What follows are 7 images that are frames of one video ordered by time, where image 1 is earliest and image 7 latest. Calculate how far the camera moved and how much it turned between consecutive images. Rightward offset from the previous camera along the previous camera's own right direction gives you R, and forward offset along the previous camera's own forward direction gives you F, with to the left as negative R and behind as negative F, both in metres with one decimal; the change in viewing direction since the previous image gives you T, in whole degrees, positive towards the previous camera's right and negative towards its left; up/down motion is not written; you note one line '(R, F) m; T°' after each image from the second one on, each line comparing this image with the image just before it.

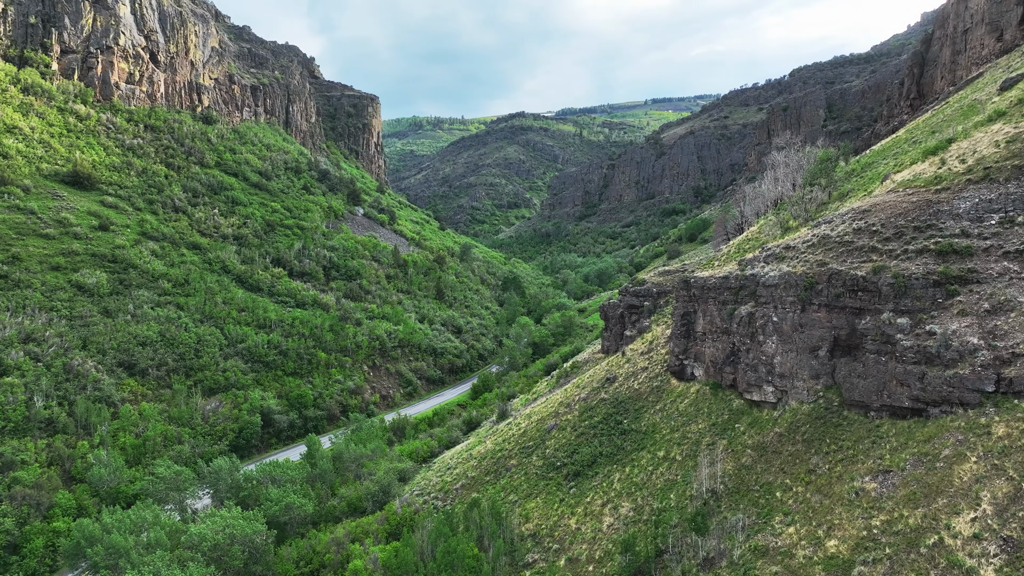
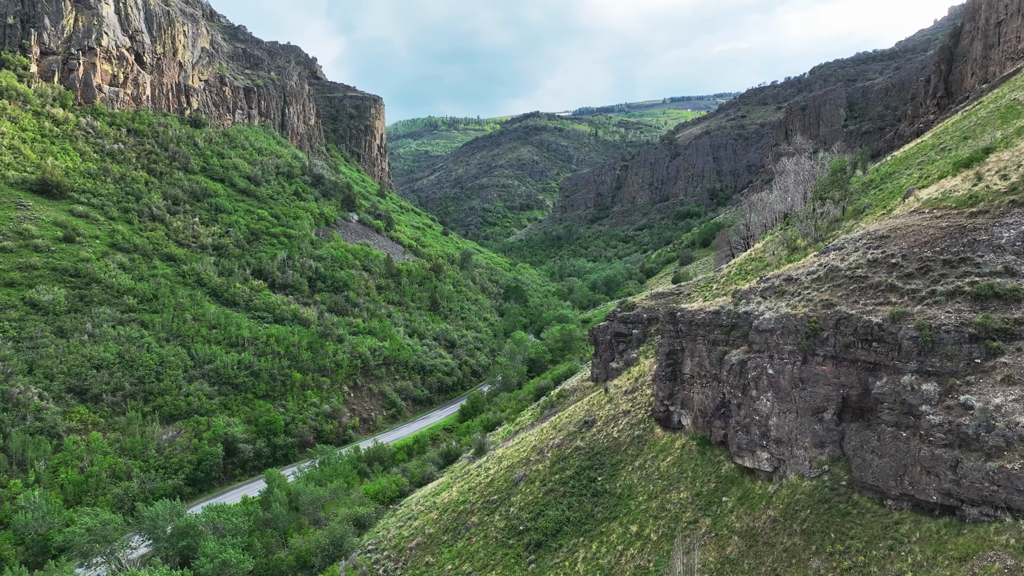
(+2.5, +3.3) m; -2°
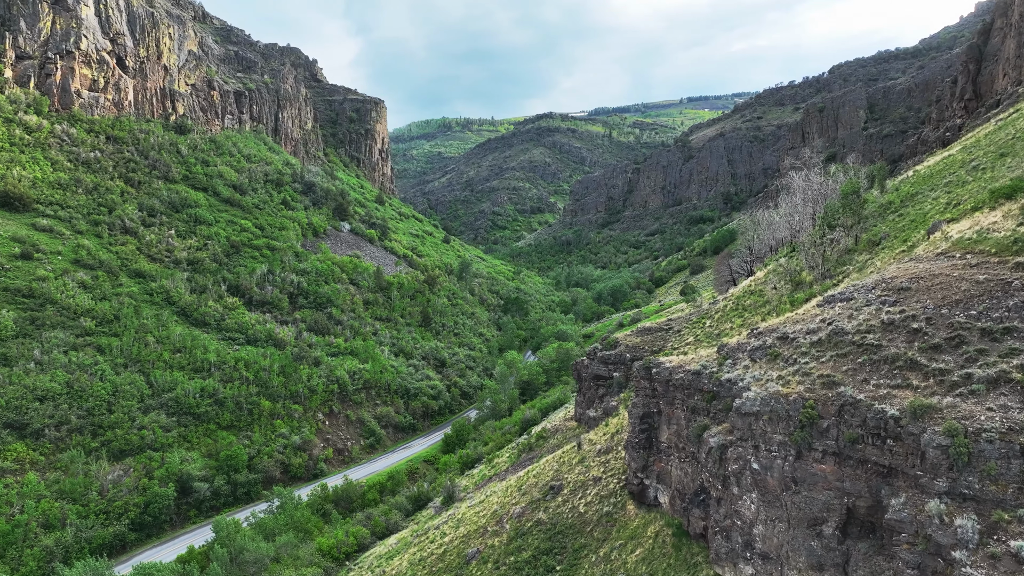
(+2.5, +3.4) m; -2°
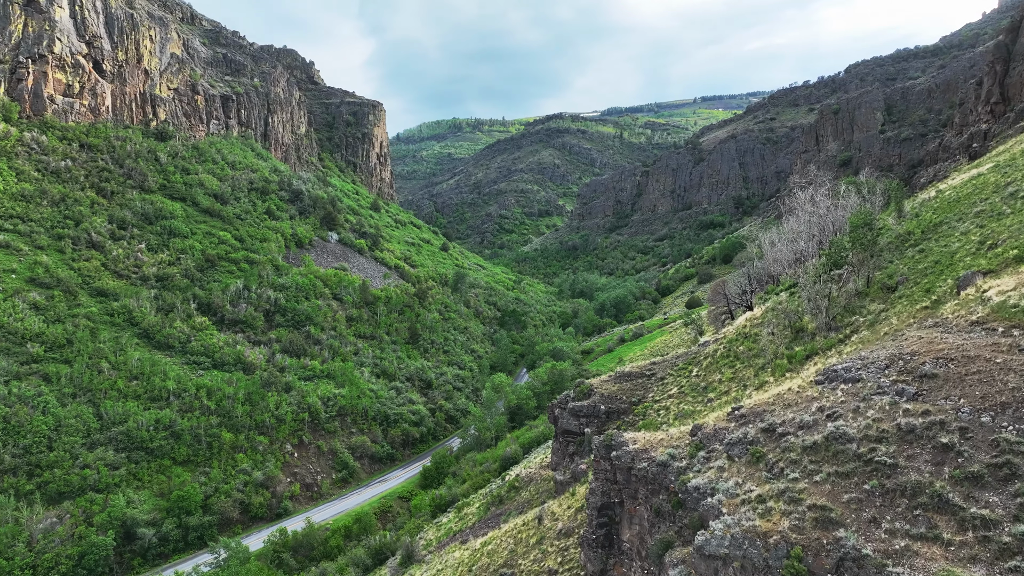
(+2.4, +3.3) m; -1°
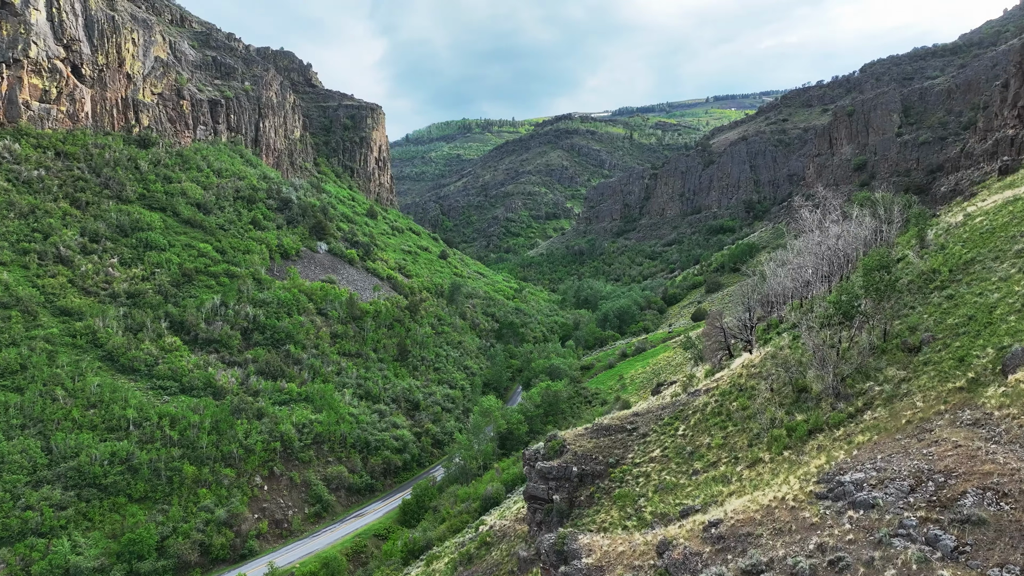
(+2.0, +3.0) m; -1°
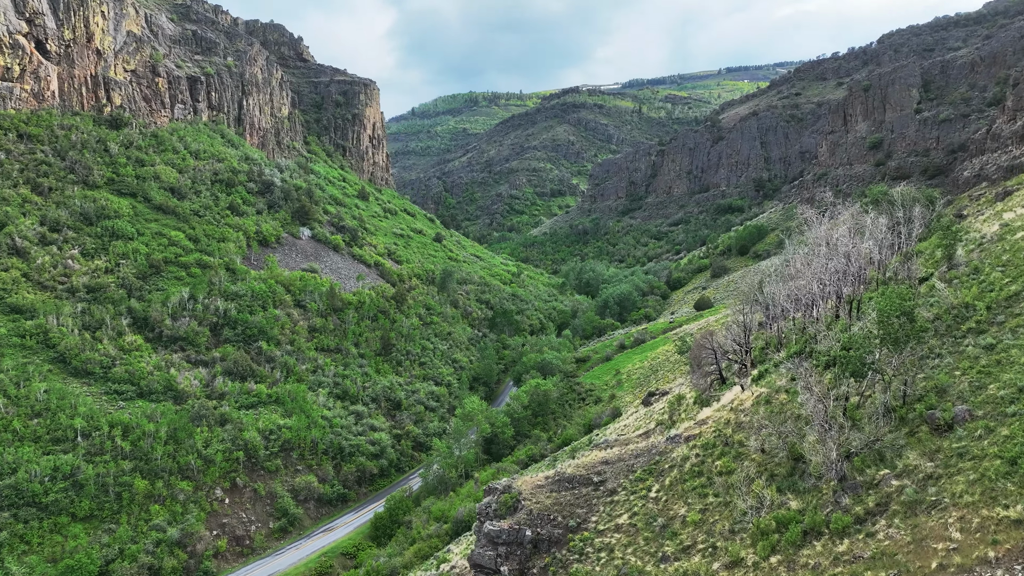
(+2.1, +3.4) m; -1°
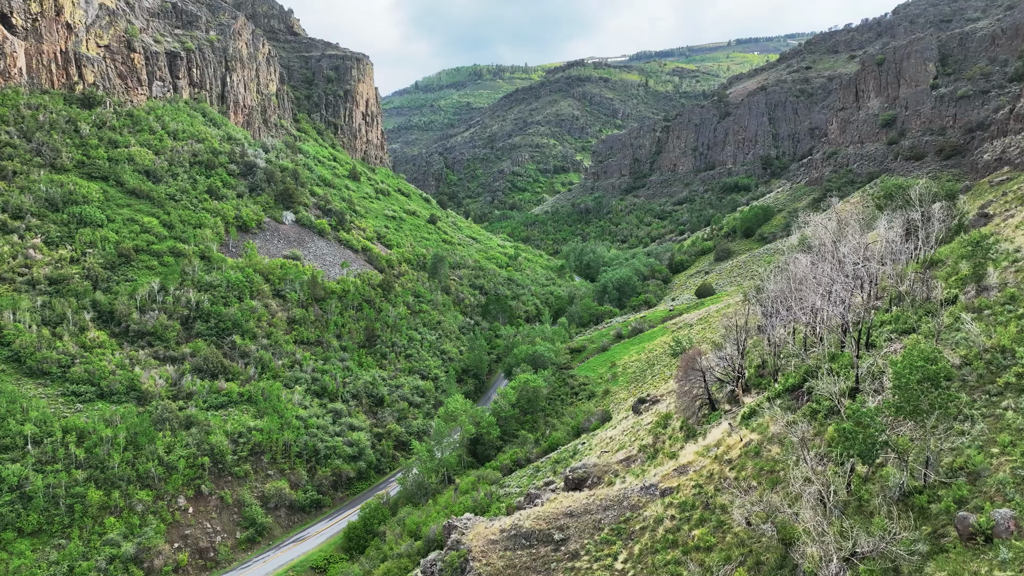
(+1.7, +2.8) m; -1°
